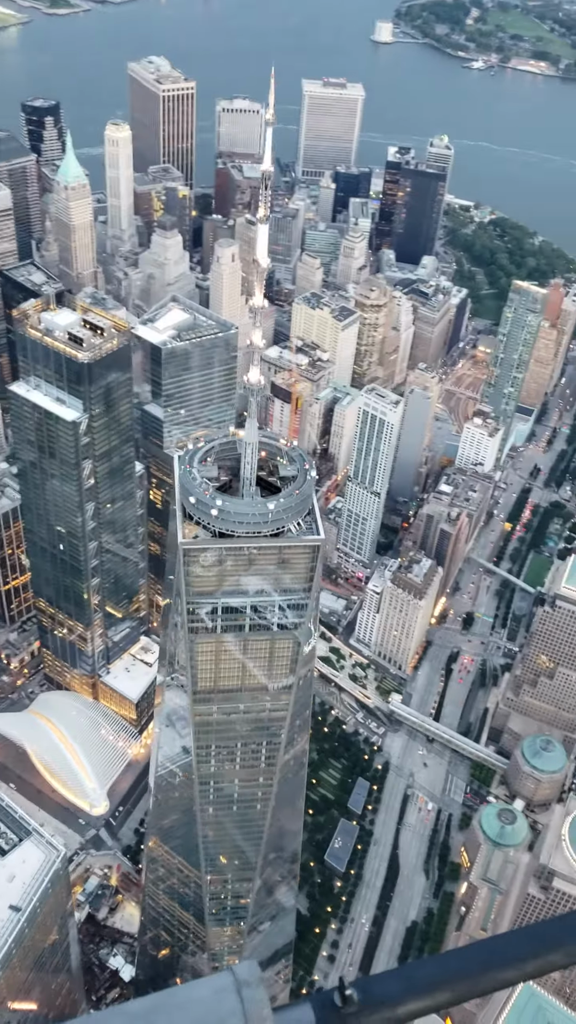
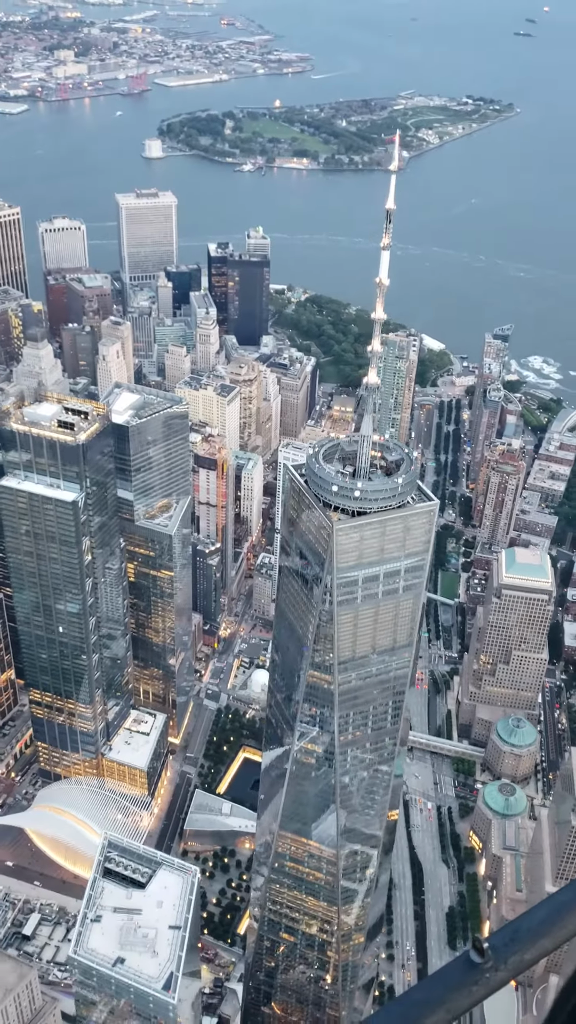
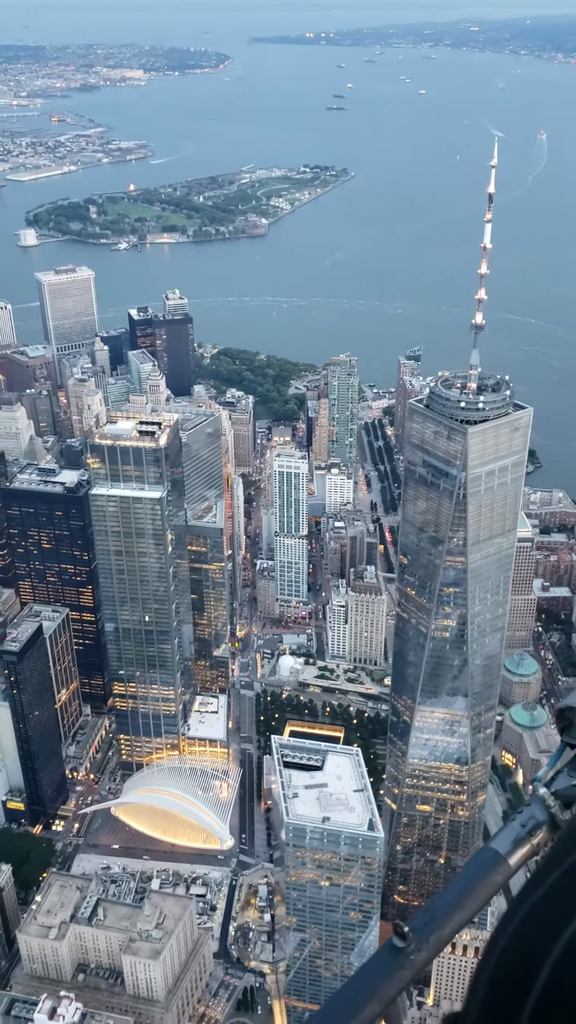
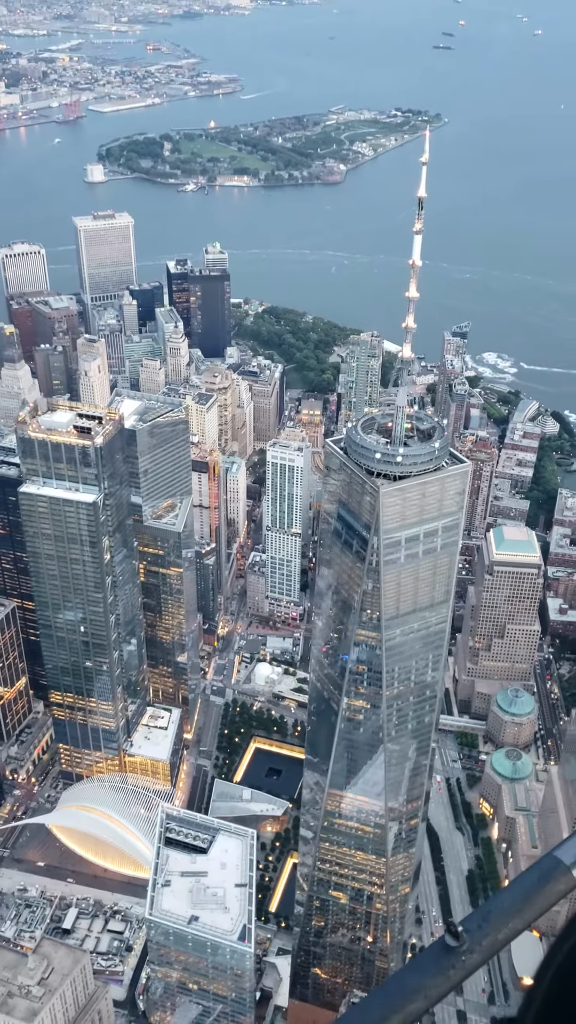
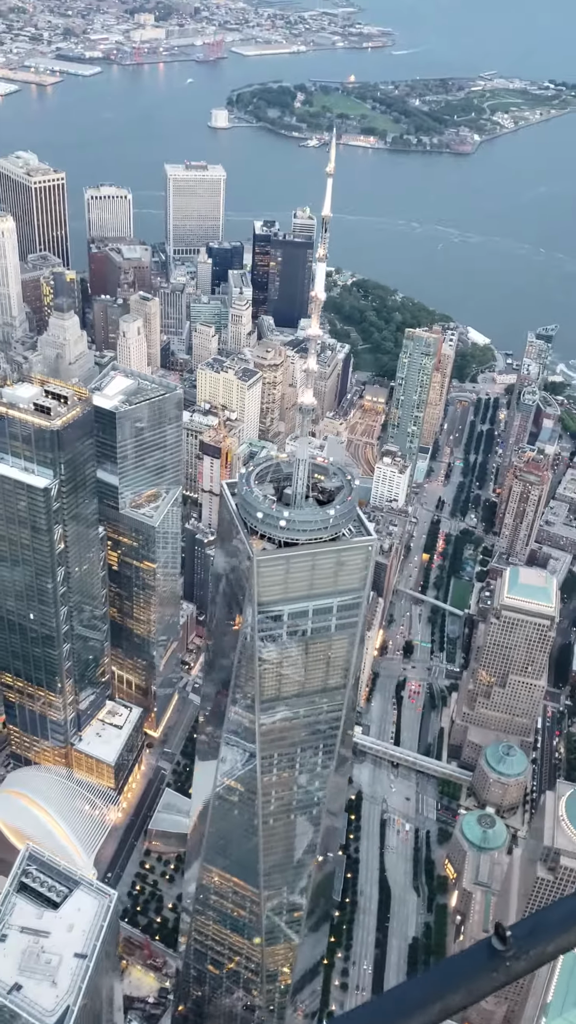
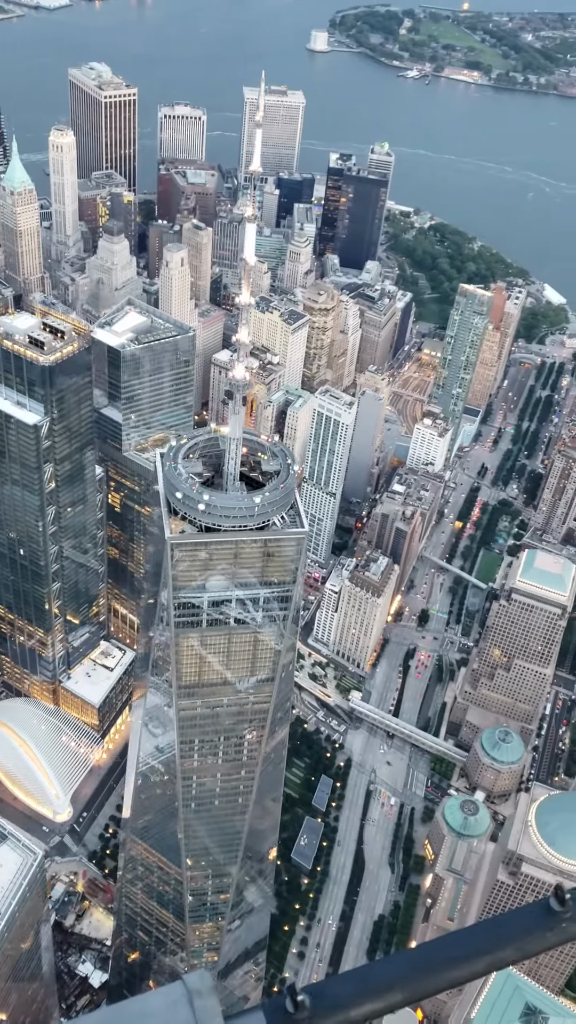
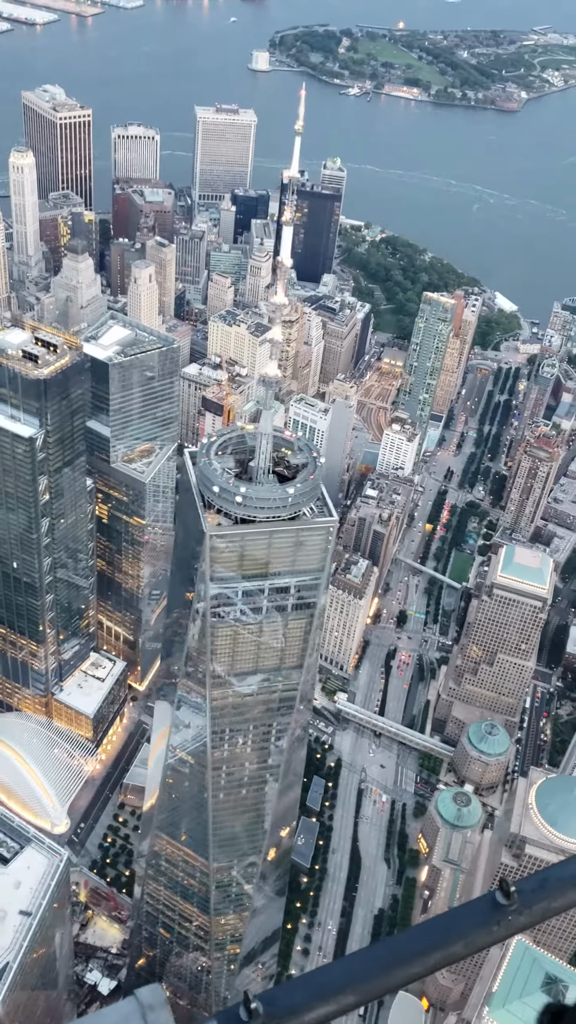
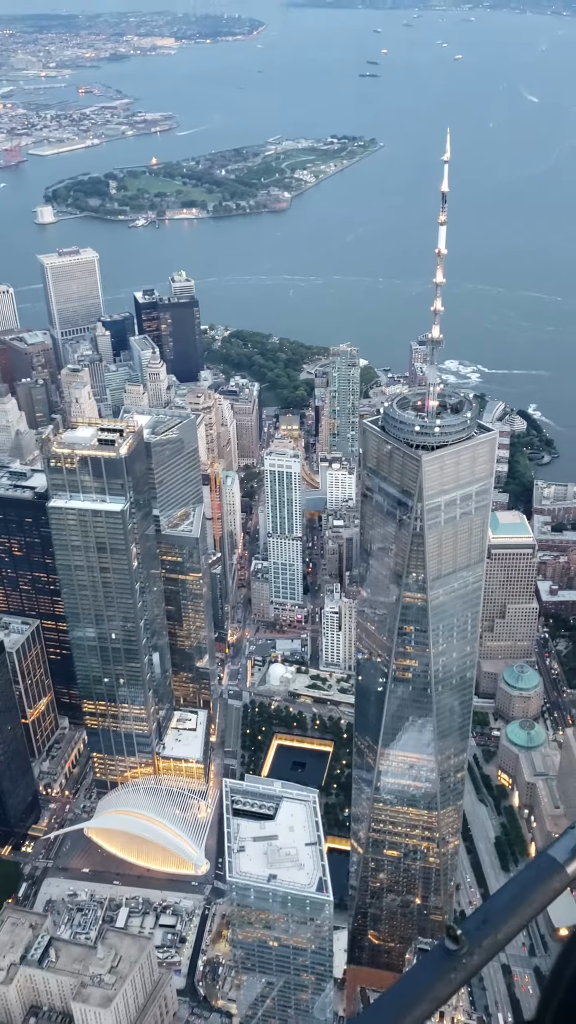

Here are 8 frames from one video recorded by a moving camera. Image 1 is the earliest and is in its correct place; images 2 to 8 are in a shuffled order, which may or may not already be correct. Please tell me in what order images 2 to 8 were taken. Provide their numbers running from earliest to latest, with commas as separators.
6, 7, 5, 2, 4, 8, 3
